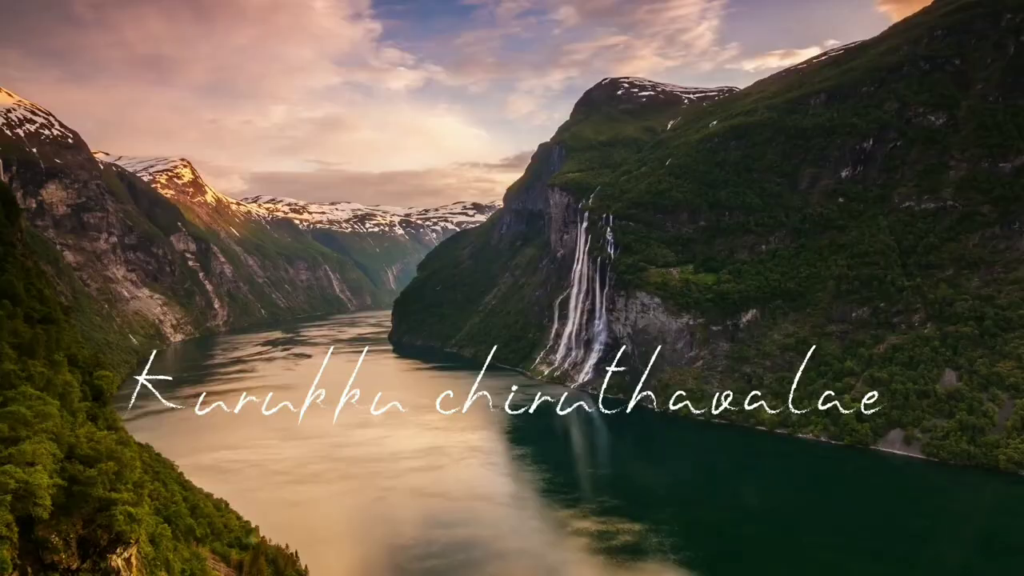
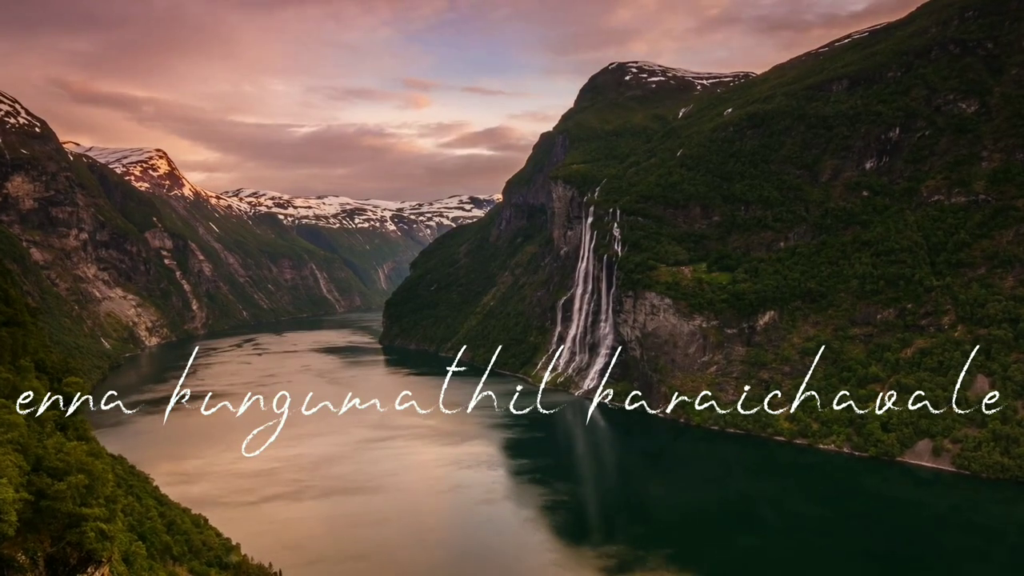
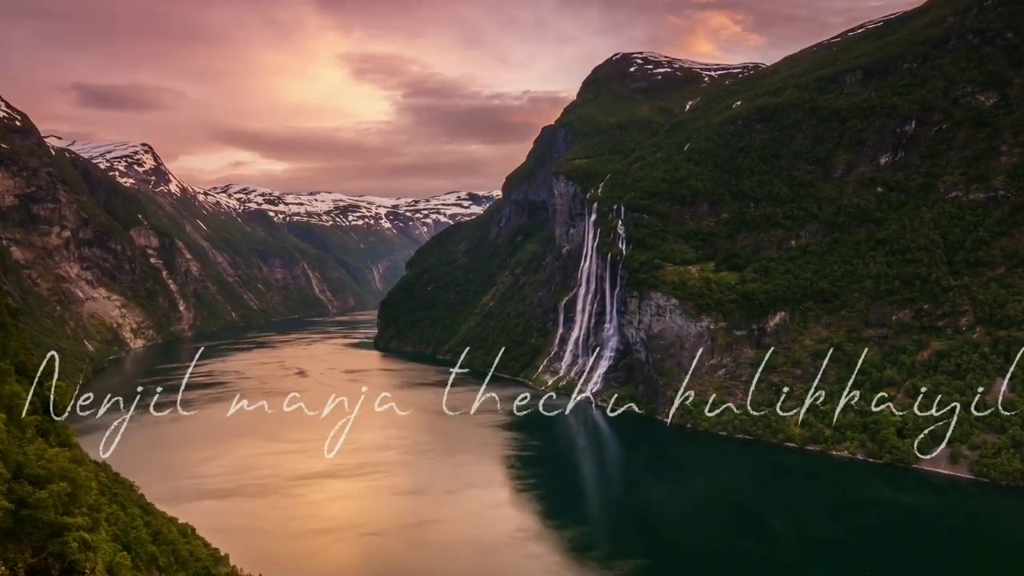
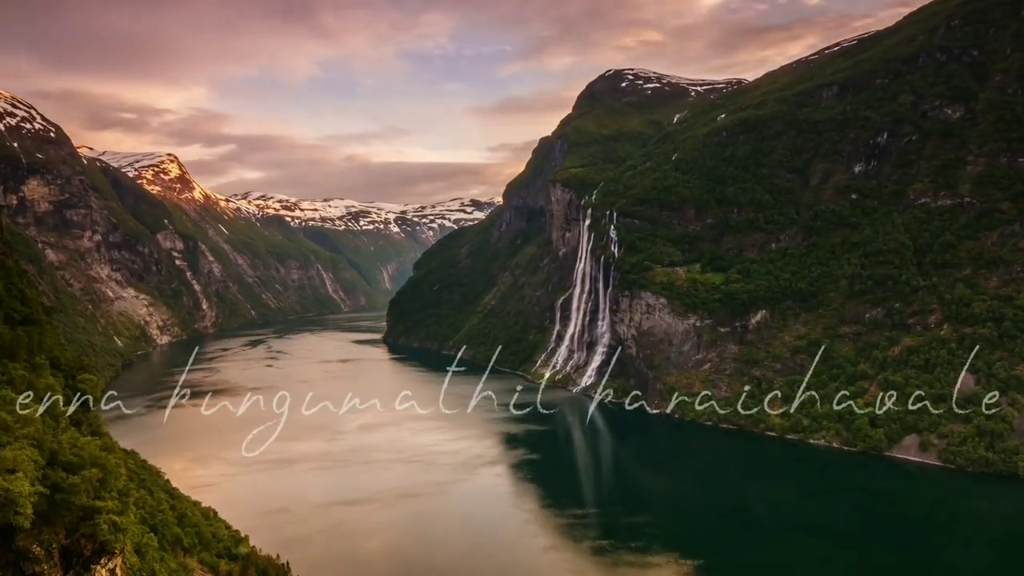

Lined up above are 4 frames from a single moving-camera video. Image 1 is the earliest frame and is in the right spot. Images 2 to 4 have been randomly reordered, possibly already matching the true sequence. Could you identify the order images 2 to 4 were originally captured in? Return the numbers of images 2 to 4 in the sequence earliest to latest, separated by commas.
4, 2, 3
